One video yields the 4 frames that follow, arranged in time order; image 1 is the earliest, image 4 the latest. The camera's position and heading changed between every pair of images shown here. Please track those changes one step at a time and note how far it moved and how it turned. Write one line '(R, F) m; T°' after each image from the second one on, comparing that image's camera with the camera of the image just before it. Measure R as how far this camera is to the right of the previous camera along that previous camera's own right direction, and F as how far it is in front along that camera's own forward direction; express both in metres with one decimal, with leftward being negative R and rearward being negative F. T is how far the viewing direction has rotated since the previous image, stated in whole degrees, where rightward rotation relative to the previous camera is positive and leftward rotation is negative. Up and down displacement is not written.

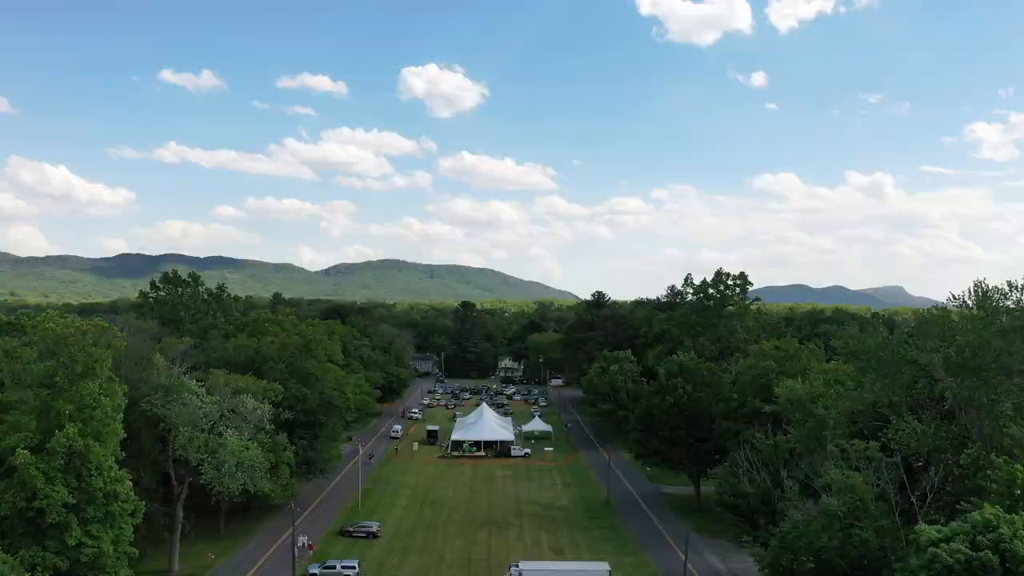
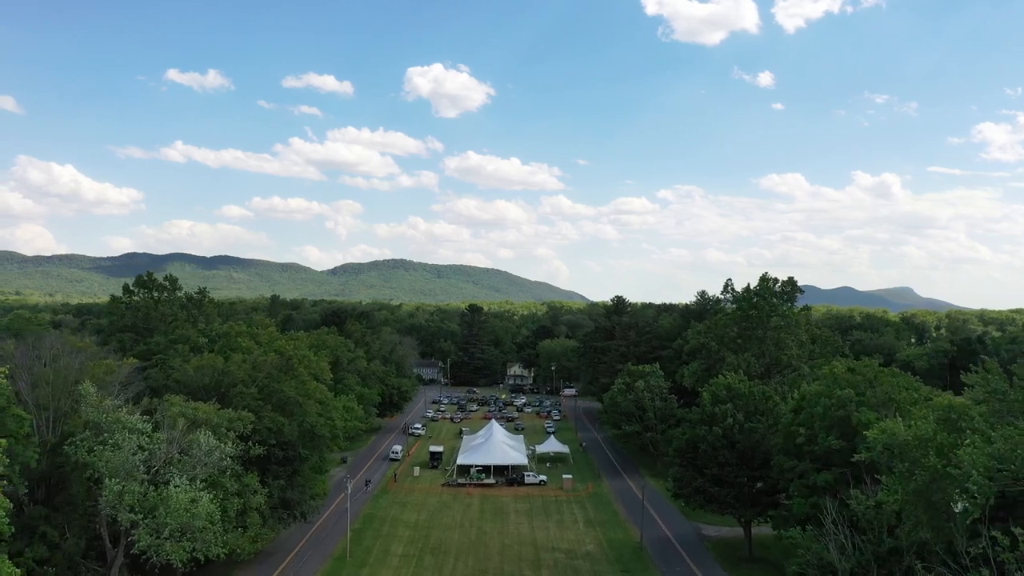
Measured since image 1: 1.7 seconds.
(-0.8, +7.9) m; 0°
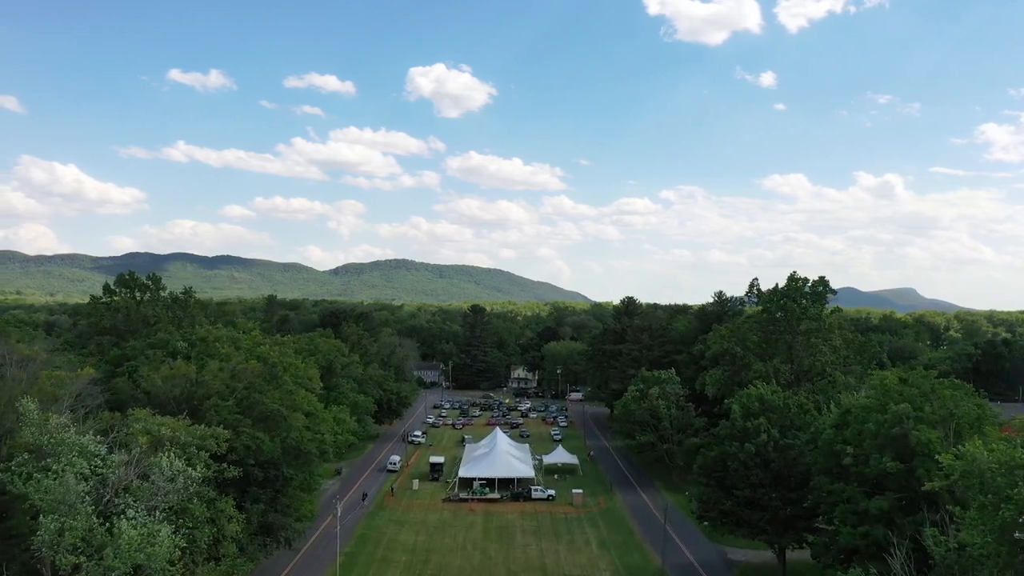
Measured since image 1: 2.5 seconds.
(-0.4, +4.3) m; 0°
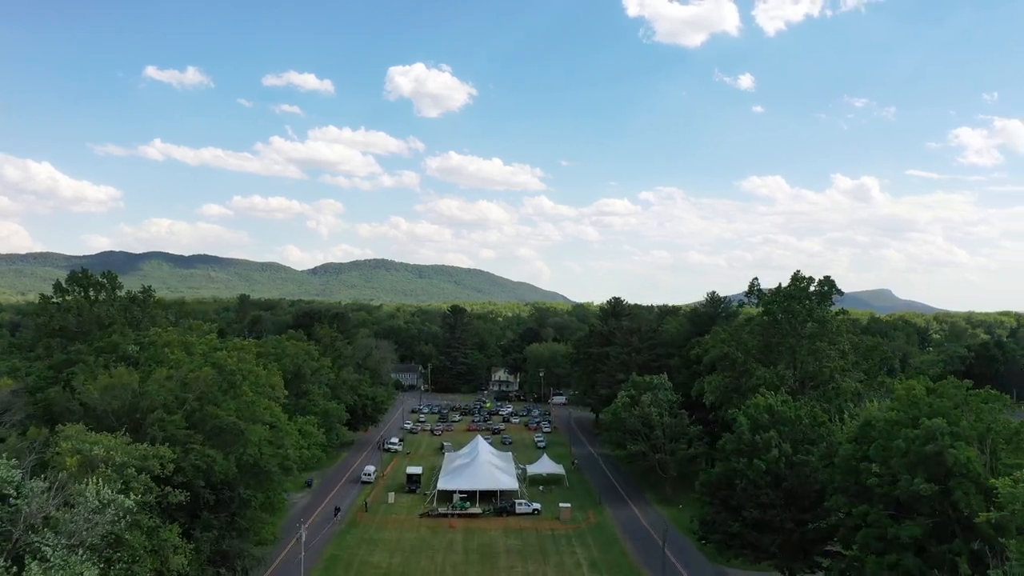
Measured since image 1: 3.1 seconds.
(-0.3, +3.7) m; +2°
